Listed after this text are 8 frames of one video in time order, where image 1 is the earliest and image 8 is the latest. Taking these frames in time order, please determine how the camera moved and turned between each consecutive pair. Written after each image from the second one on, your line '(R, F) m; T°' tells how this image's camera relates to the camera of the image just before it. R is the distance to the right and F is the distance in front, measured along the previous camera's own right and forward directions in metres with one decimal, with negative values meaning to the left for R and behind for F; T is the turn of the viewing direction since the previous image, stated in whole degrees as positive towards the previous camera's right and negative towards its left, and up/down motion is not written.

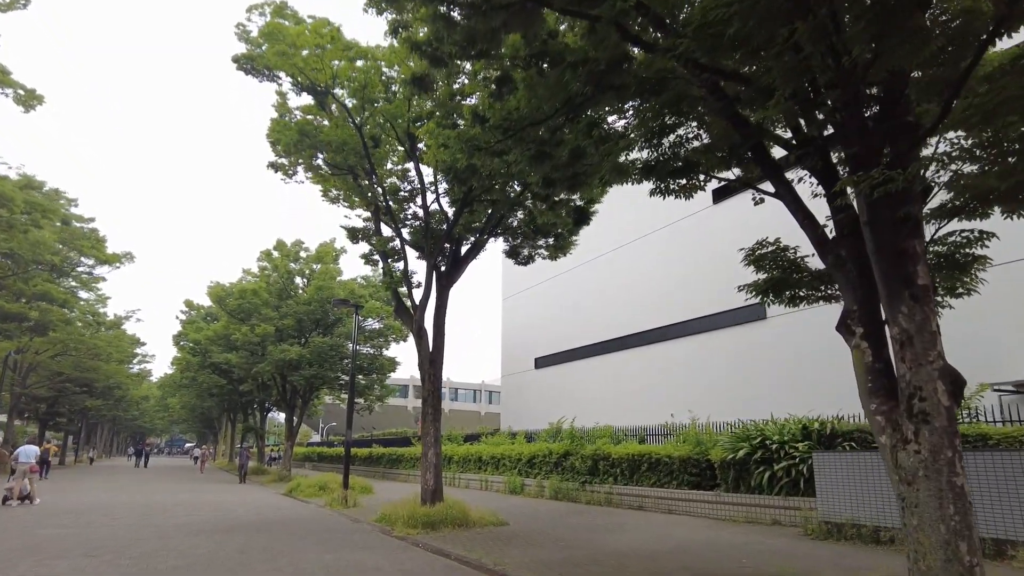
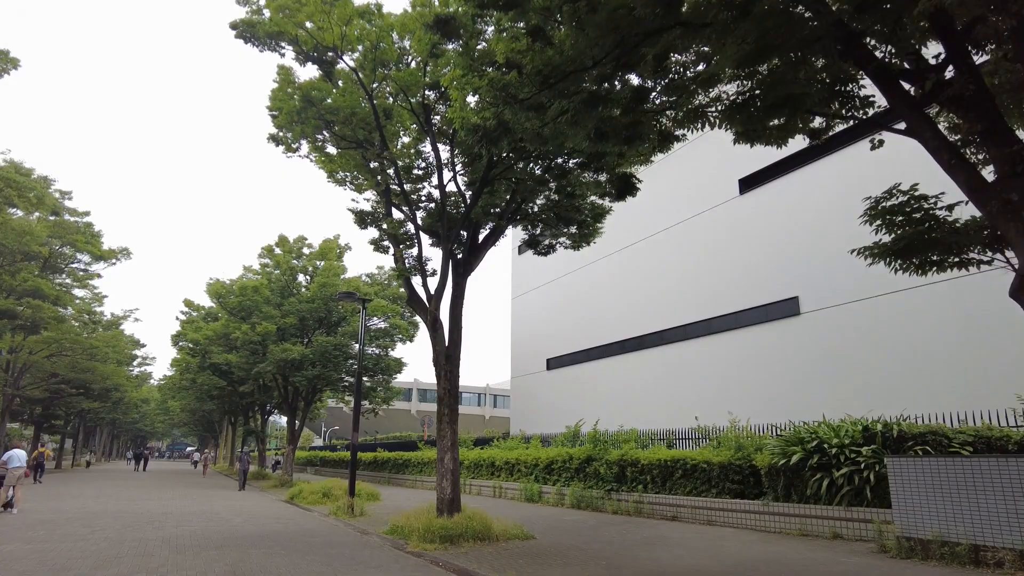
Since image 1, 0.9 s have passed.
(-0.4, +1.3) m; 0°
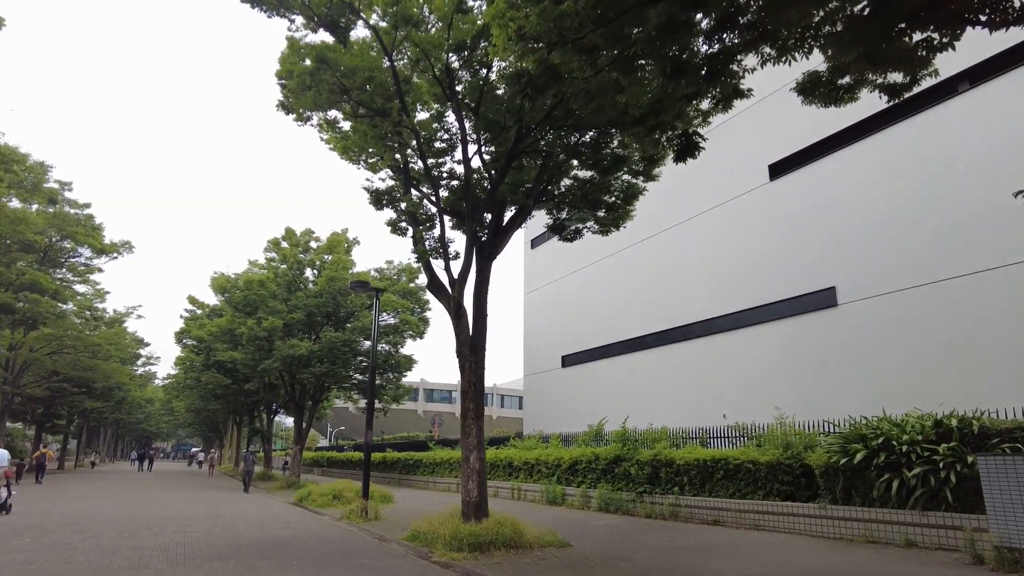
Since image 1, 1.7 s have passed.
(-0.4, +1.0) m; 0°
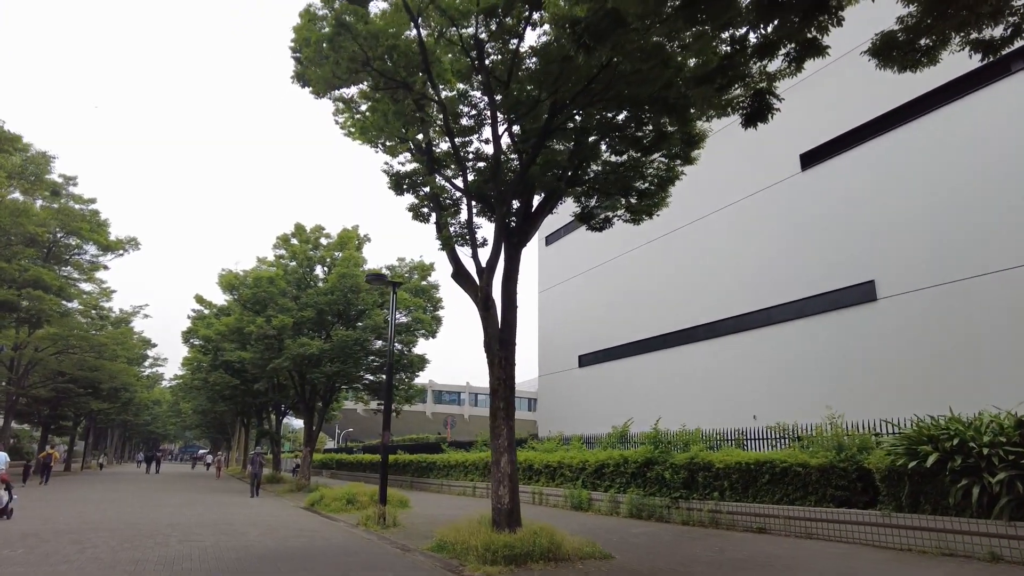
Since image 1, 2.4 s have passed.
(-0.4, +0.9) m; -1°
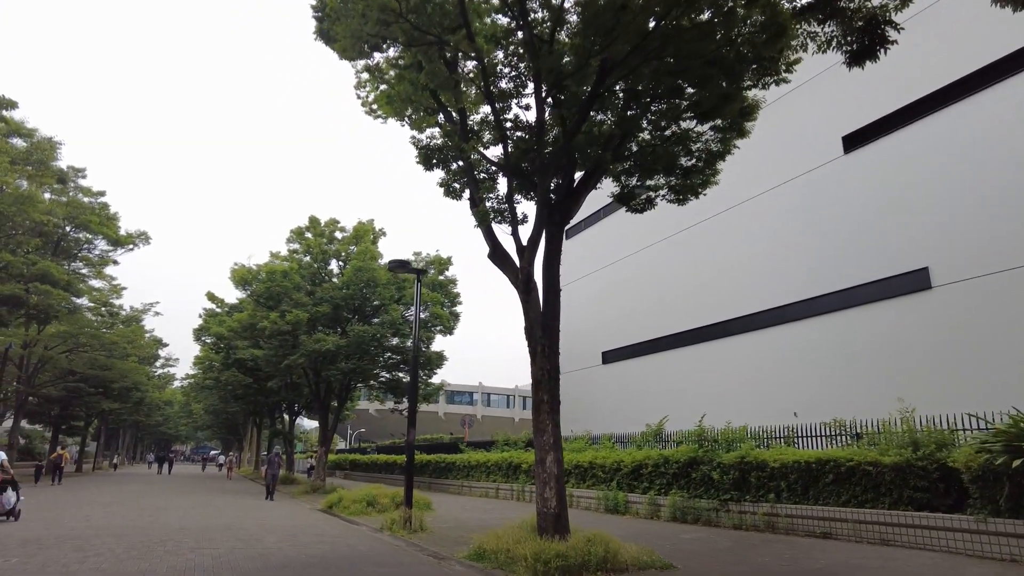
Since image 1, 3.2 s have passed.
(-0.5, +1.0) m; -1°
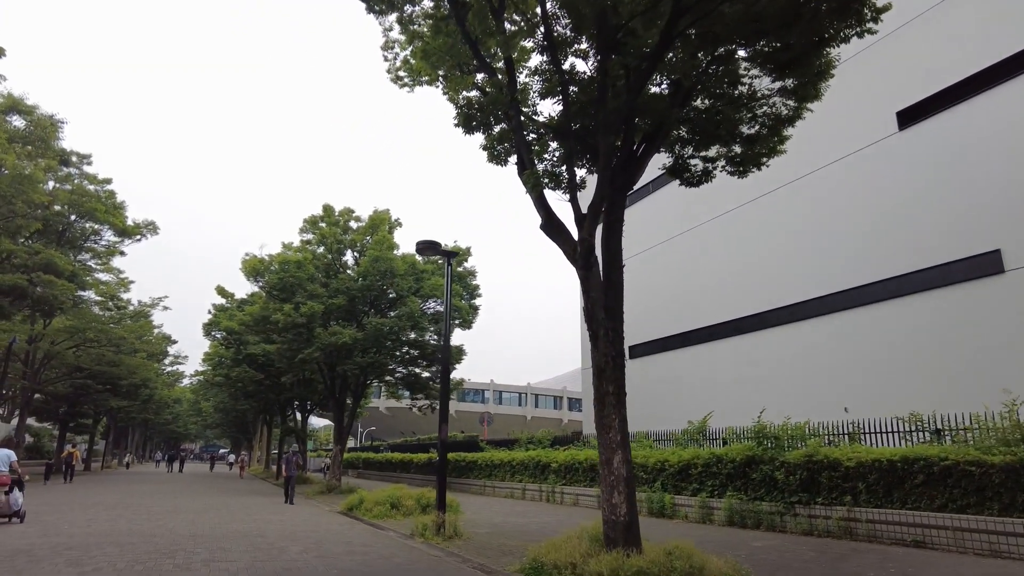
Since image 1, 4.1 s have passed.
(-0.6, +1.2) m; -1°
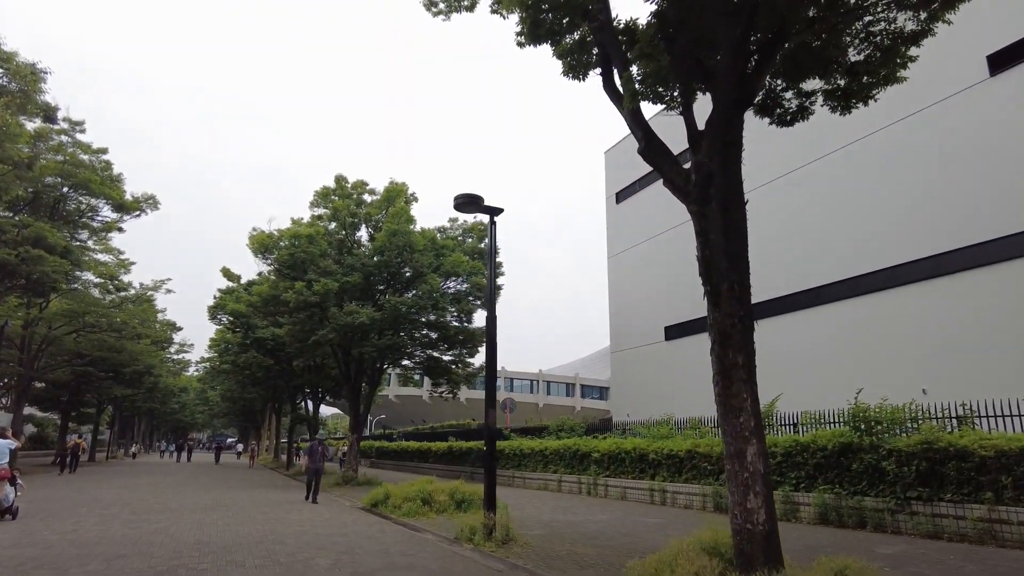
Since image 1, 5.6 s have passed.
(-0.8, +1.9) m; 0°
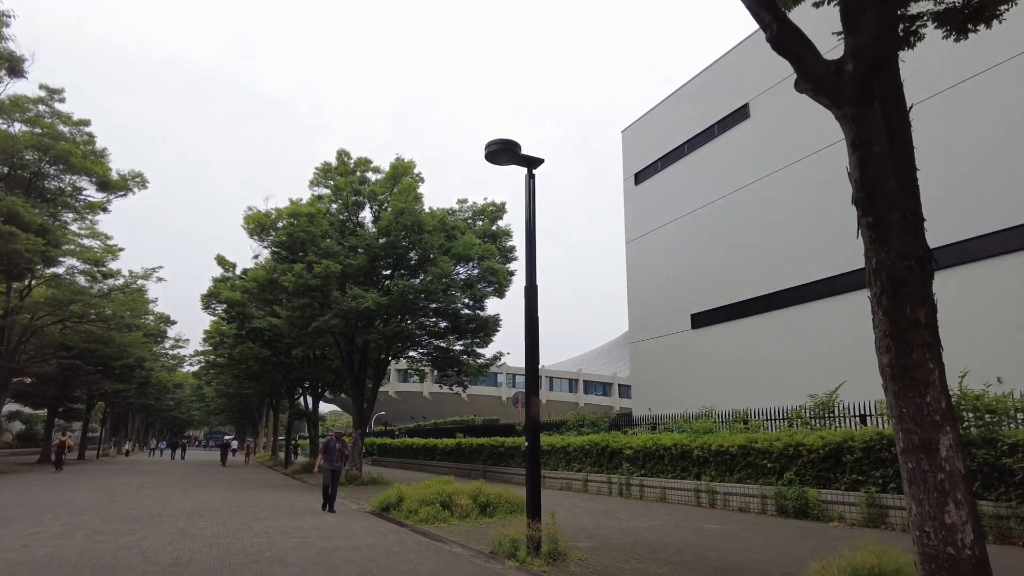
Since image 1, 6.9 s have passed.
(-0.6, +1.7) m; 0°
